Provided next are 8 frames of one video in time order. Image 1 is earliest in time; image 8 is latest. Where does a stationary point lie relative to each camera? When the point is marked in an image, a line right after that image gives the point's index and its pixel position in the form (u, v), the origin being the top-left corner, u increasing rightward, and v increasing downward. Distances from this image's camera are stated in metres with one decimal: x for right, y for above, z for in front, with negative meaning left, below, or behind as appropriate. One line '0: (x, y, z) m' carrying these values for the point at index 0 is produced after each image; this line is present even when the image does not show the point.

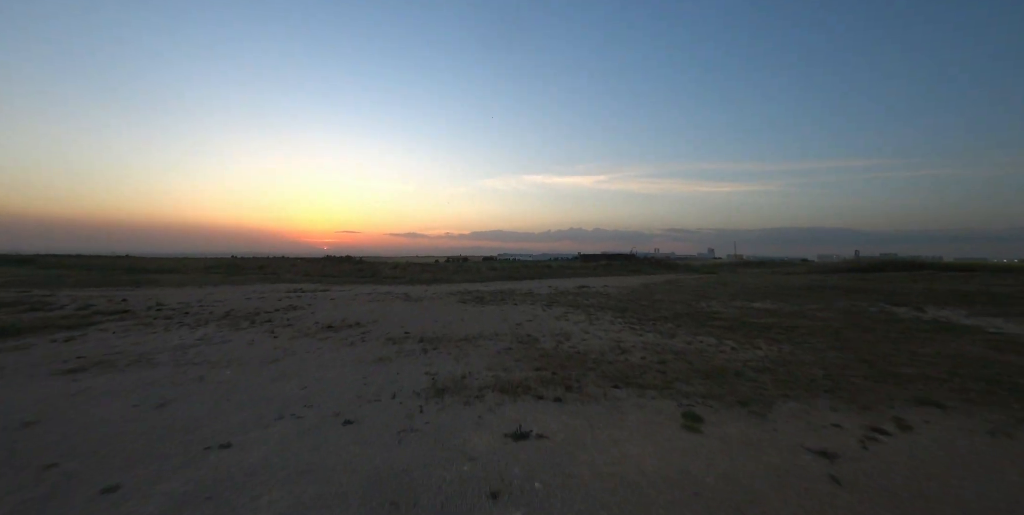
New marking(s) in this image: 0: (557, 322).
0: (+1.8, -2.7, +16.1) m
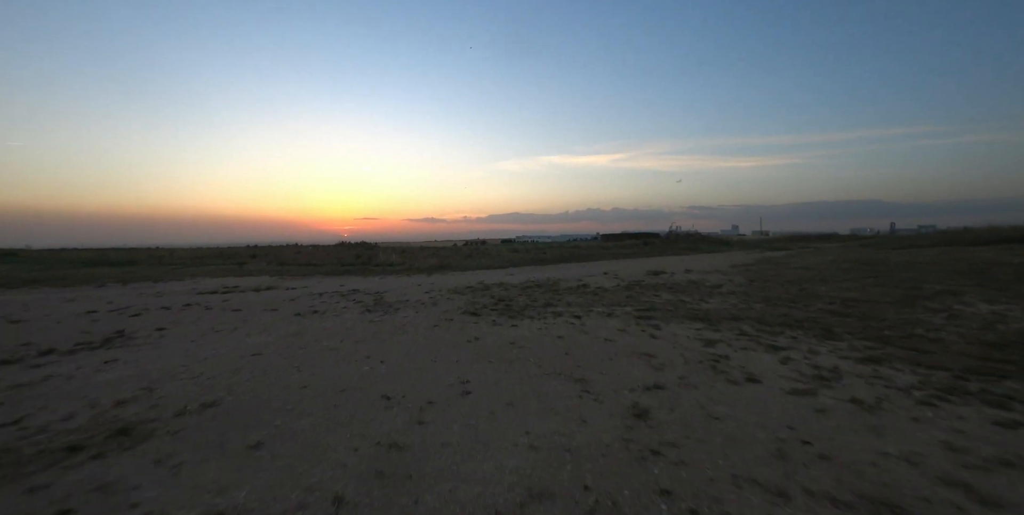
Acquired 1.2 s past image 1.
0: (+3.2, -2.0, +5.2) m
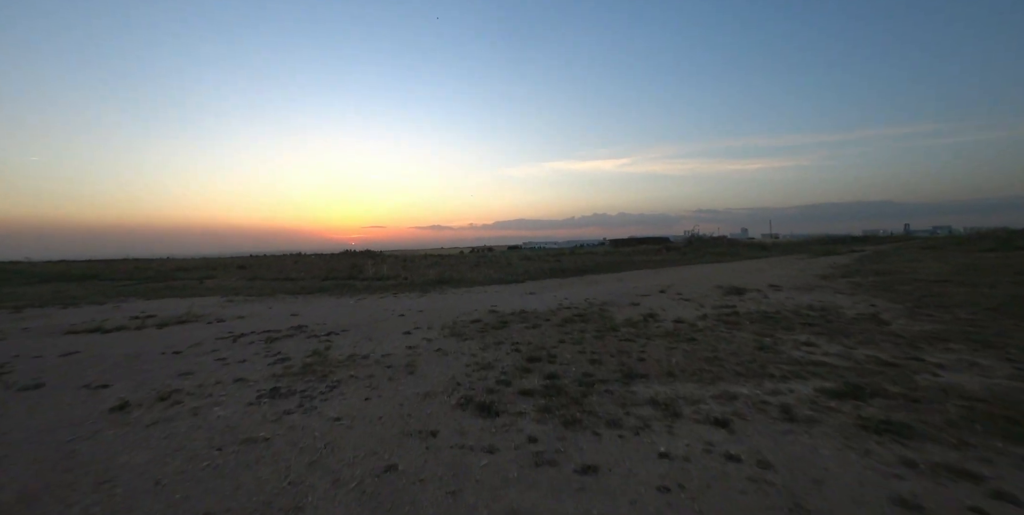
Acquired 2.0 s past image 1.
0: (+3.9, -2.2, -1.1) m
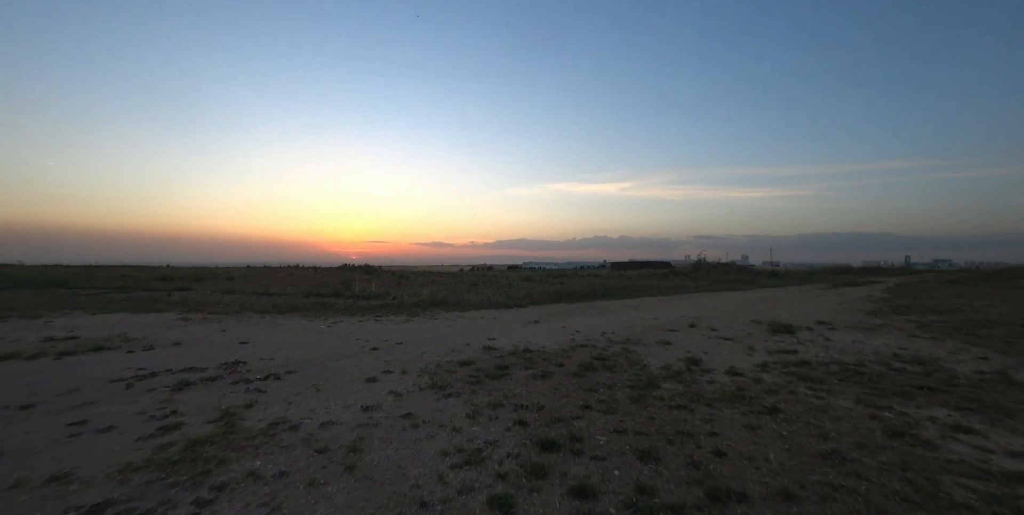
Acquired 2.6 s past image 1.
0: (+3.9, -2.2, -4.0) m
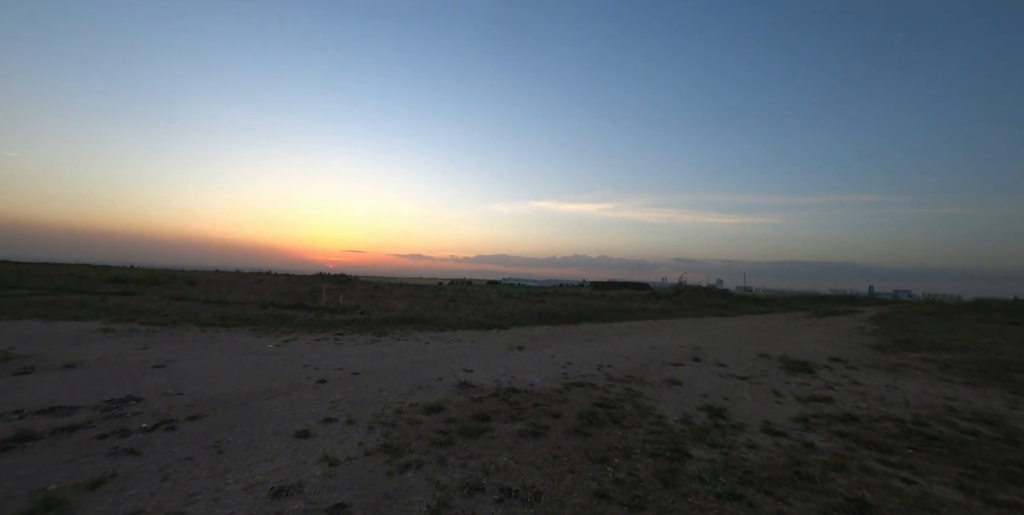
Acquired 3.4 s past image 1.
0: (+4.3, -2.2, -5.7) m
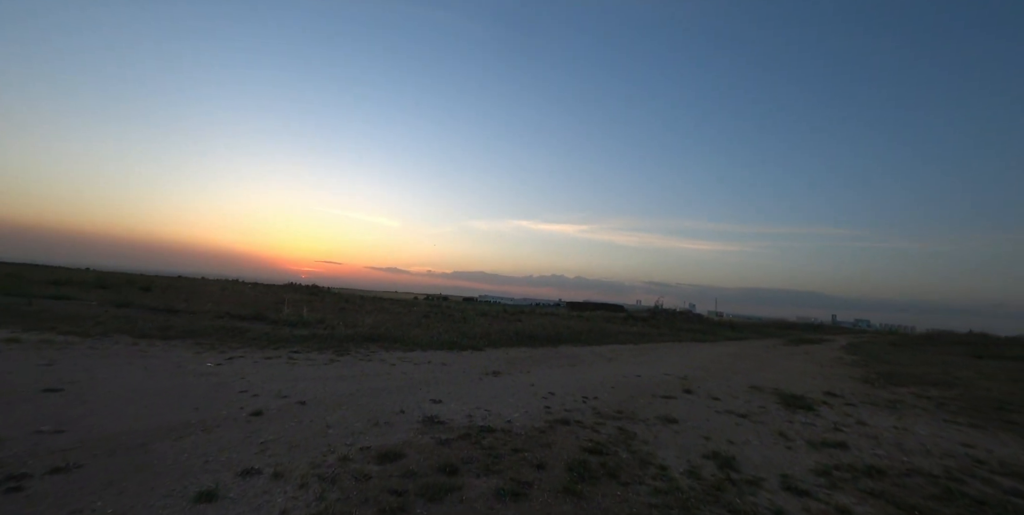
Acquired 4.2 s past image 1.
0: (+4.7, -2.0, -6.8) m
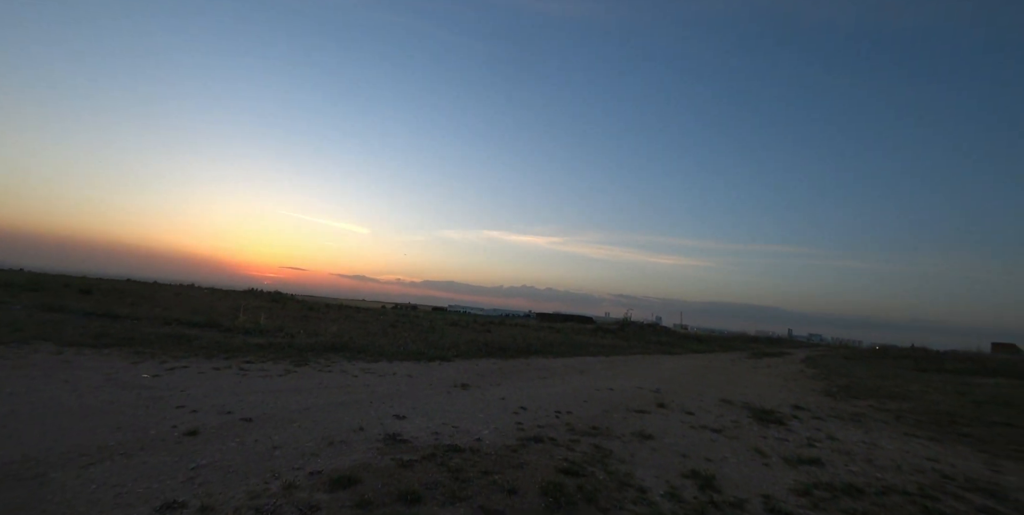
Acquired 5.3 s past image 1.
0: (+5.1, -1.9, -6.9) m
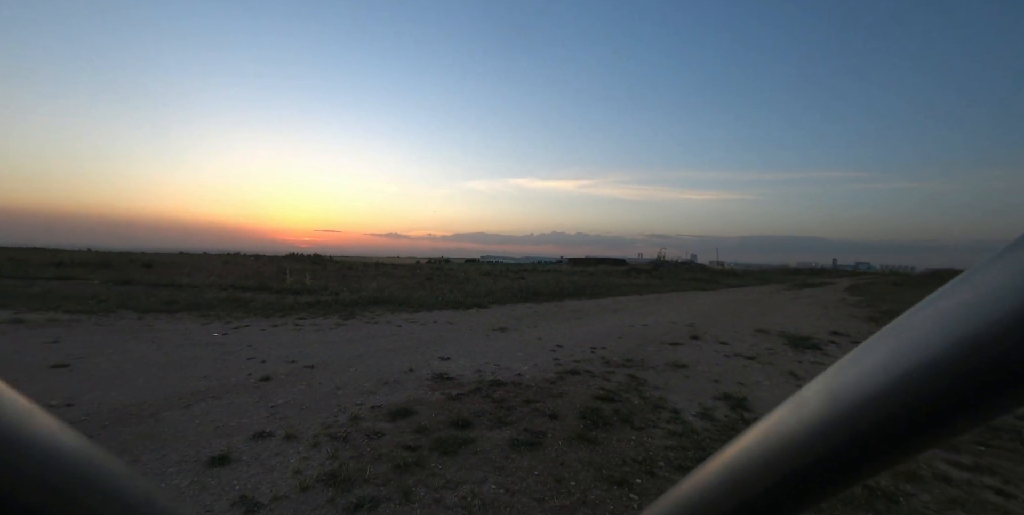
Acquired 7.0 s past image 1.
0: (+4.8, -2.4, -6.9) m
